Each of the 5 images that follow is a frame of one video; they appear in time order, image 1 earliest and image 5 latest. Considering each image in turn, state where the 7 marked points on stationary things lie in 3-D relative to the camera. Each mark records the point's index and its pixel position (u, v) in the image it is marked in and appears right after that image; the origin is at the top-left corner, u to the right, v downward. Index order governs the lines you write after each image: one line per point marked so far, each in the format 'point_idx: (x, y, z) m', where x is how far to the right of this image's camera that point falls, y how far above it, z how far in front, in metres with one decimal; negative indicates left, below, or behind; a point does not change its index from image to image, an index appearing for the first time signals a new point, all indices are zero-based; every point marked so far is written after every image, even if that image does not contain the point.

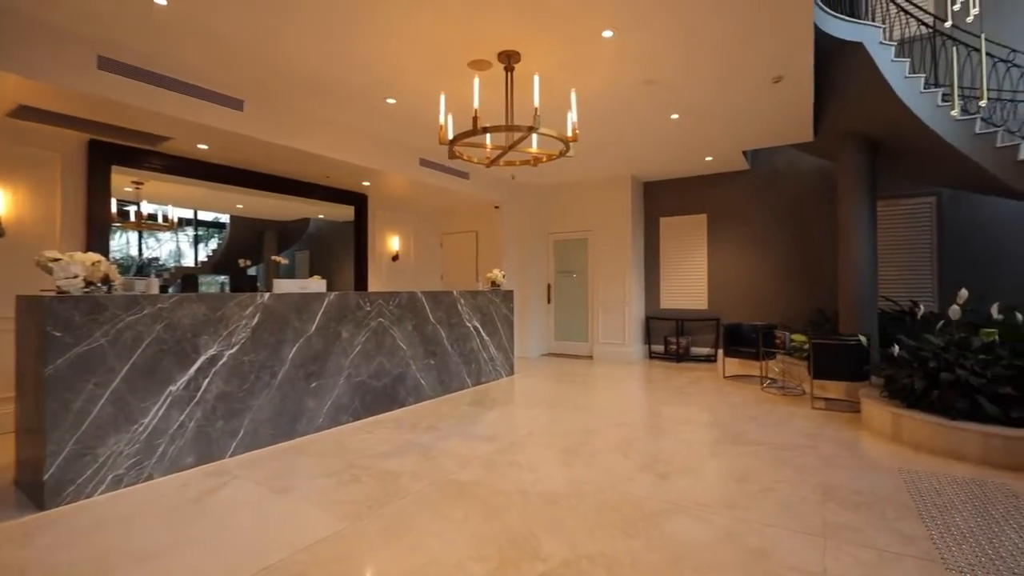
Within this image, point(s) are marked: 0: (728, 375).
0: (+2.9, -1.1, +6.4) m
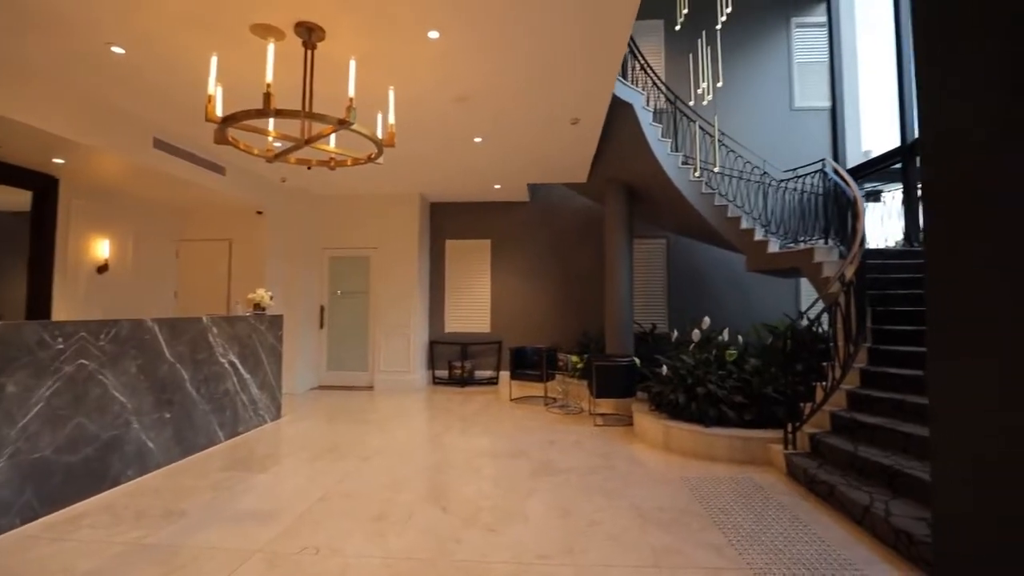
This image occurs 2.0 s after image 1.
0: (0.0, -1.5, +6.6) m
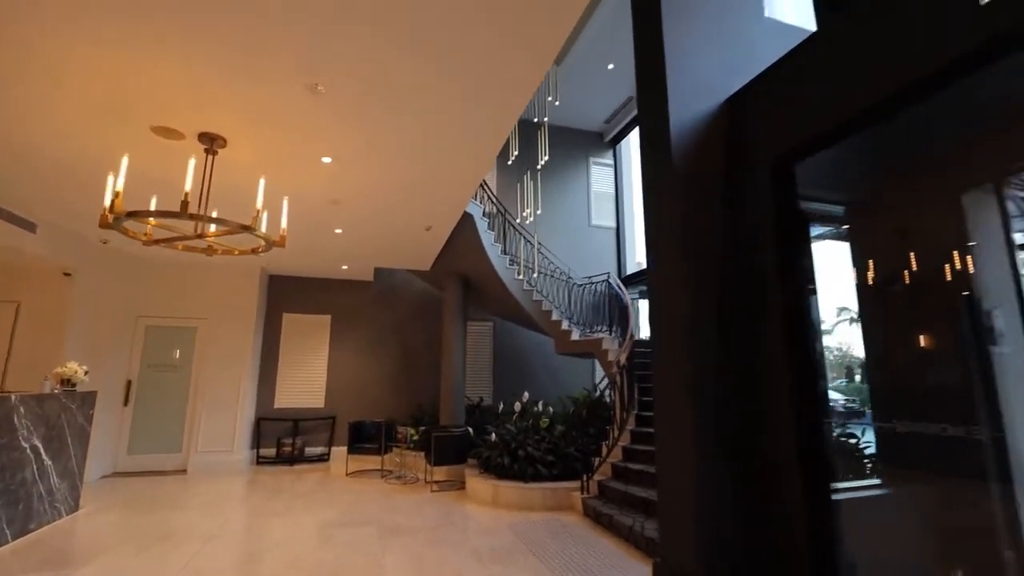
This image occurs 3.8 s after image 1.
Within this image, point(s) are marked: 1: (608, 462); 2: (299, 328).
0: (-2.3, -2.5, +6.7) m
1: (+1.0, -1.7, +4.9) m
2: (-3.3, -0.6, +7.6) m
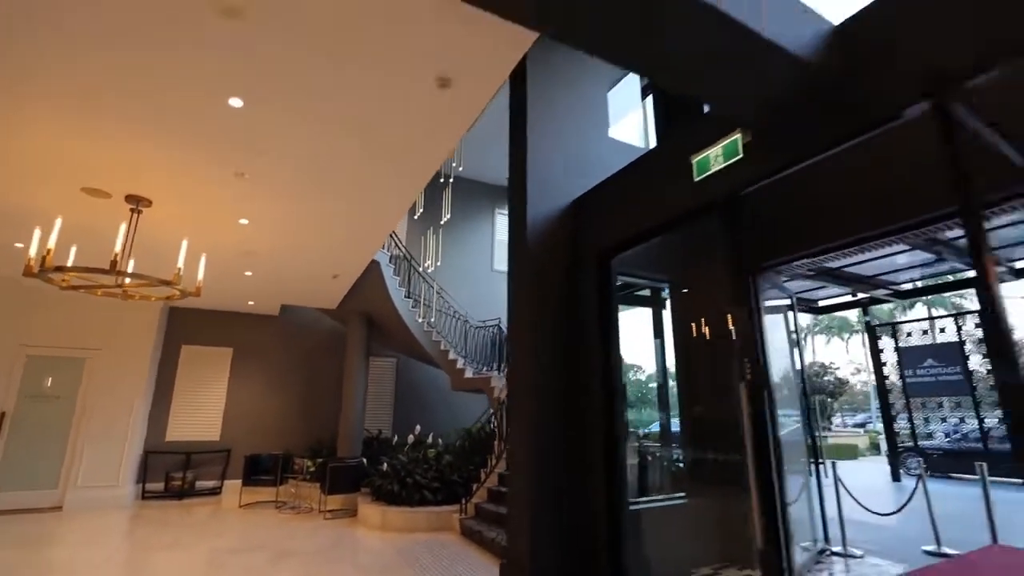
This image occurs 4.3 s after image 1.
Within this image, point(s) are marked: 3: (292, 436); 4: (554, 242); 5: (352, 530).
0: (-3.8, -3.0, +6.9) m
1: (-0.3, -2.3, +5.6) m
2: (-4.9, -1.1, +7.7) m
3: (-3.6, -2.4, +8.0) m
4: (+0.3, +0.4, +4.0) m
5: (-1.8, -2.8, +5.5) m
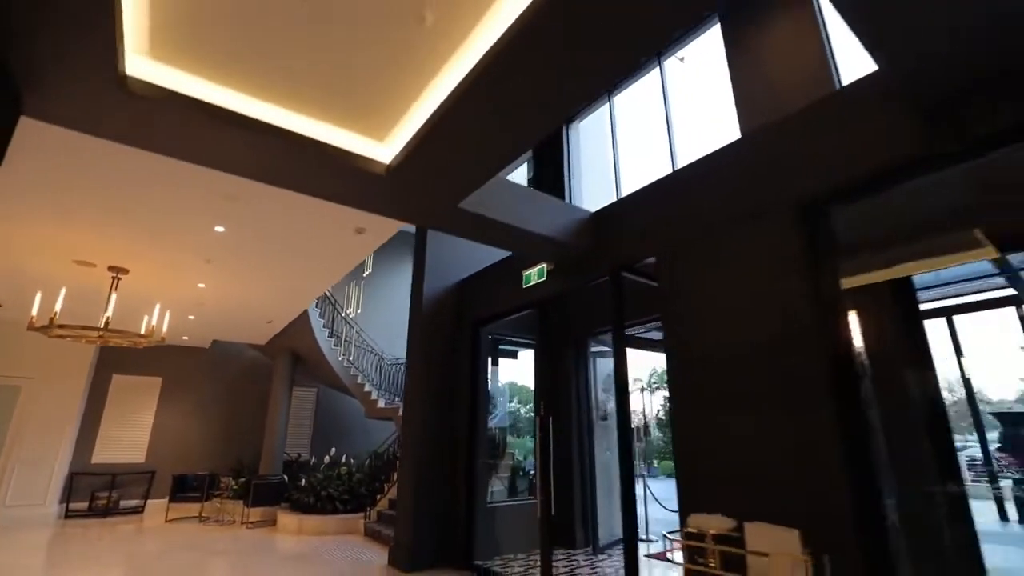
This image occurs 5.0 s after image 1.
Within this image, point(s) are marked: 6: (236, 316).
0: (-5.5, -3.7, +7.7) m
1: (-1.8, -3.0, +7.0) m
2: (-6.6, -1.7, +8.5) m
3: (-5.4, -3.1, +8.9) m
4: (-0.8, -0.3, +5.6) m
5: (-3.3, -3.4, +6.7) m
6: (-4.0, -0.4, +7.2) m
